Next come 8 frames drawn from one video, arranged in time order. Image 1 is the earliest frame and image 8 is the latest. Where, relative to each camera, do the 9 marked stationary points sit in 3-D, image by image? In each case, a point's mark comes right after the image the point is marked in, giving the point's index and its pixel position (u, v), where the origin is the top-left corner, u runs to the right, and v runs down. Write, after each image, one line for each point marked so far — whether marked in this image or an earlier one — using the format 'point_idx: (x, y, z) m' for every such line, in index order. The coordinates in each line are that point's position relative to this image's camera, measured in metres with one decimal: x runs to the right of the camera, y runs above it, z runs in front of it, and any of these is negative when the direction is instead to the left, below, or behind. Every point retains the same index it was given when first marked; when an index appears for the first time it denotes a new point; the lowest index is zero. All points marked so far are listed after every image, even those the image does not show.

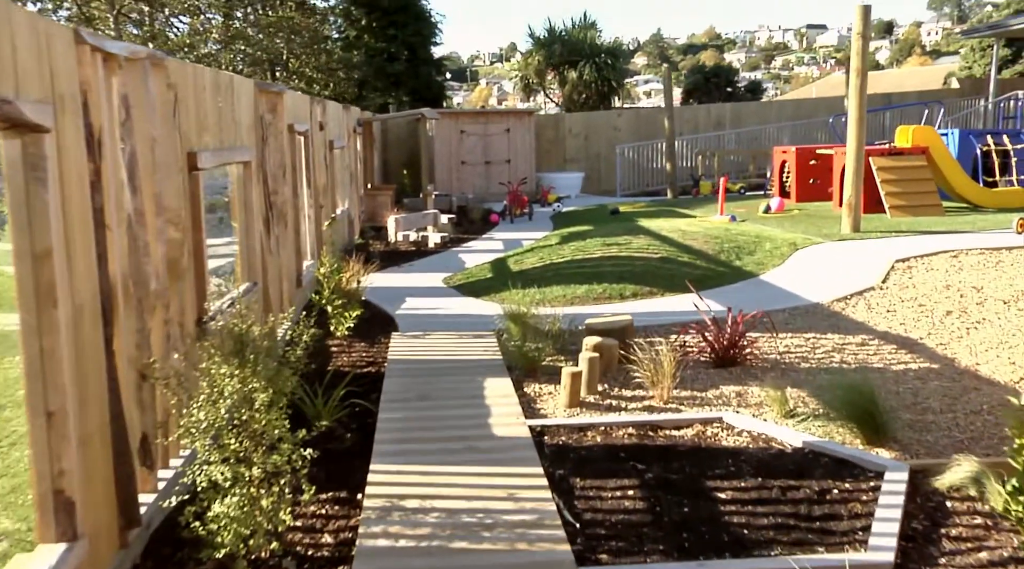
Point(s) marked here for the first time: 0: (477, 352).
0: (-0.2, -0.5, +6.3) m
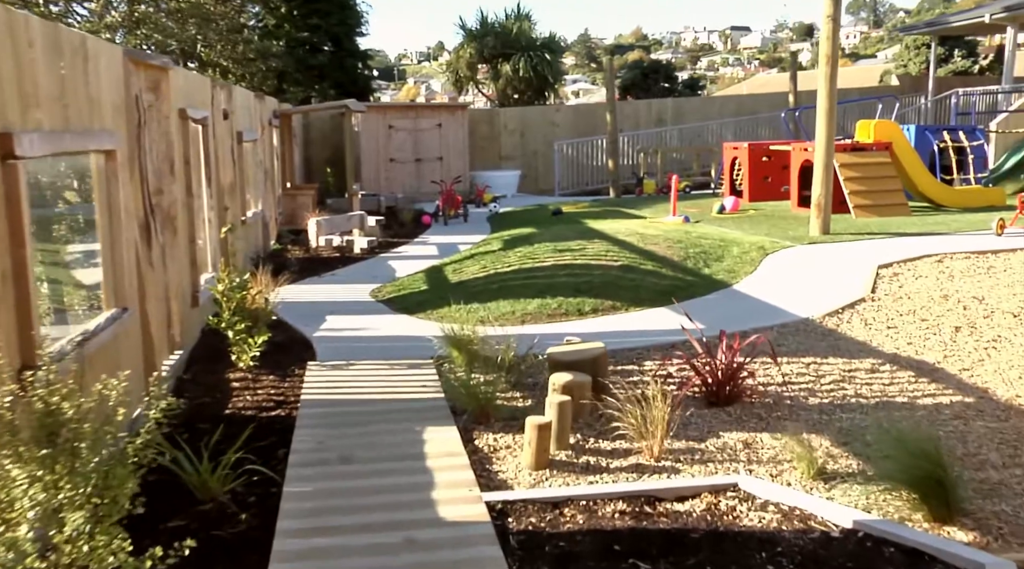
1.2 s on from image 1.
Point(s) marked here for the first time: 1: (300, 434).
0: (-0.6, -0.6, +5.1) m
1: (-1.0, -0.7, +4.3) m
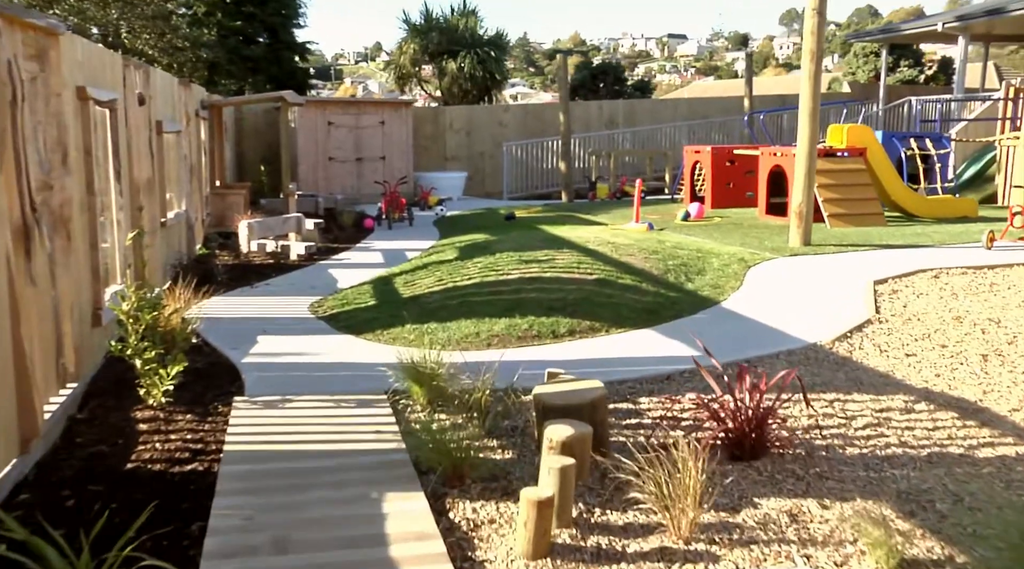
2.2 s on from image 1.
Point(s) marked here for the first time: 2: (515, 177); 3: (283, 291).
0: (-0.7, -0.7, +4.2) m
1: (-1.1, -0.8, +3.3) m
2: (0.0, +2.2, +18.4) m
3: (-2.0, -0.1, +7.8) m
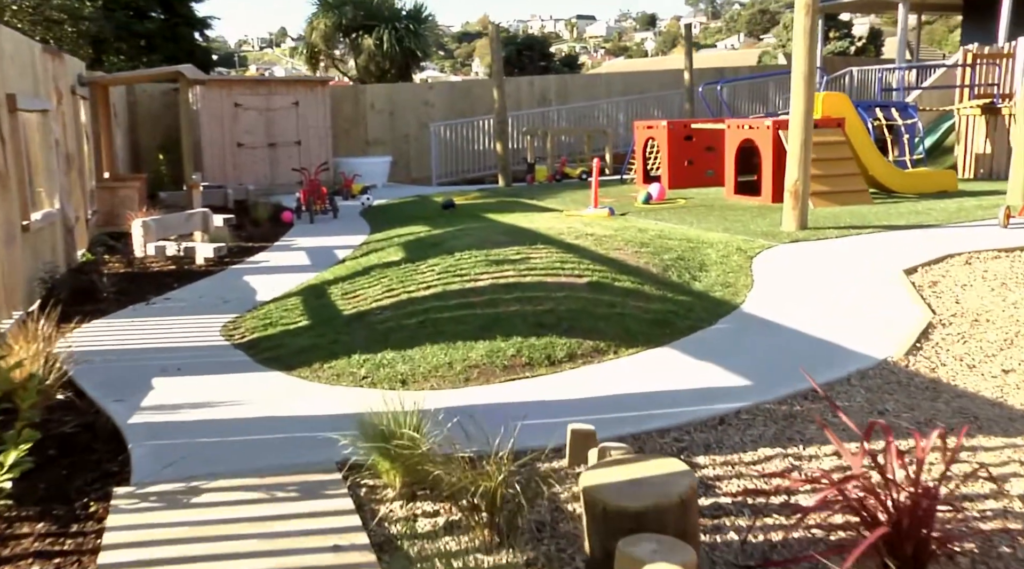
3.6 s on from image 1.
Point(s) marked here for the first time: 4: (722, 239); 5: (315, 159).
0: (-0.6, -0.8, +2.7) m
1: (-0.9, -1.0, +1.9) m
2: (-1.3, +2.4, +16.9) m
3: (-2.3, -0.2, +6.2) m
4: (+1.8, +0.4, +7.5) m
5: (-3.2, +2.1, +14.7) m
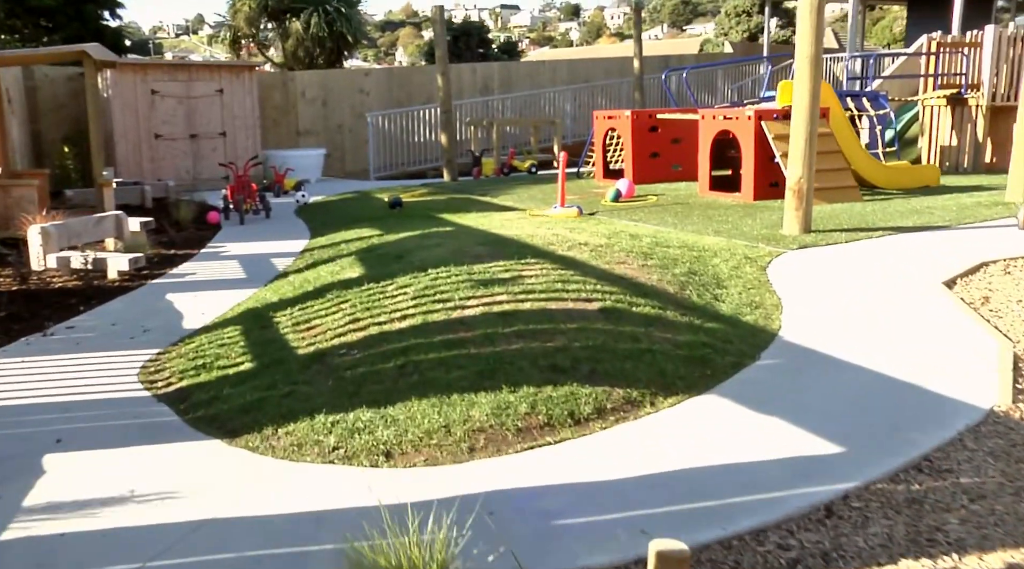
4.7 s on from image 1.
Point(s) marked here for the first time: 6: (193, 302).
0: (-0.4, -1.0, +1.7) m
1: (-0.6, -1.1, +0.8) m
2: (-2.3, +2.3, +15.7) m
3: (-2.4, -0.3, +5.0) m
4: (+1.6, +0.3, +6.7) m
5: (-4.0, +2.0, +13.4) m
6: (-2.2, -0.1, +6.1) m
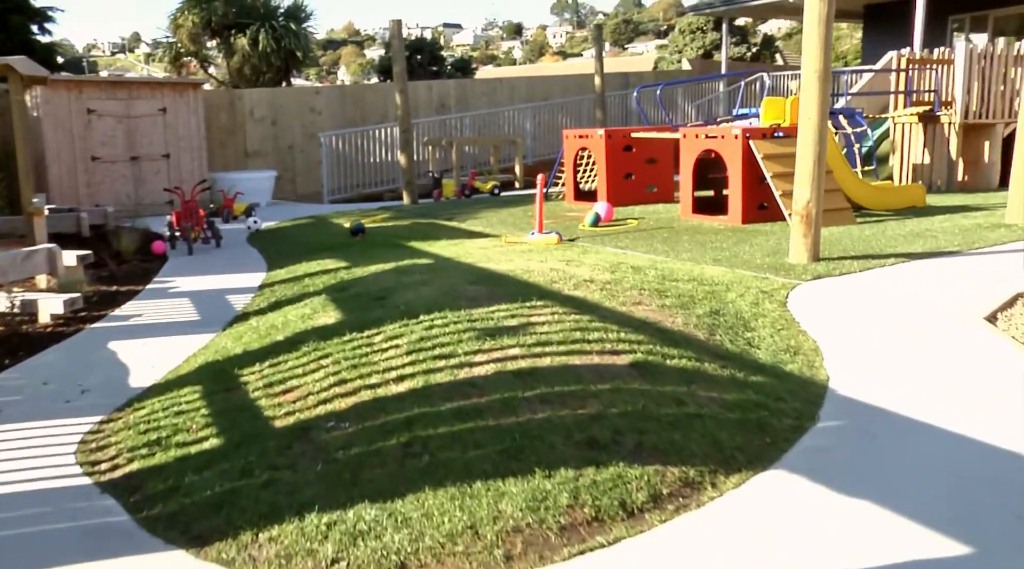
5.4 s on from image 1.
0: (-0.1, -1.1, +1.0) m
1: (-0.3, -1.3, +0.1) m
2: (-2.9, +1.9, +15.0) m
3: (-2.3, -0.6, +4.2) m
4: (+1.5, +0.1, +6.1) m
5: (-4.5, +1.5, +12.5) m
6: (-2.2, -0.4, +5.3) m
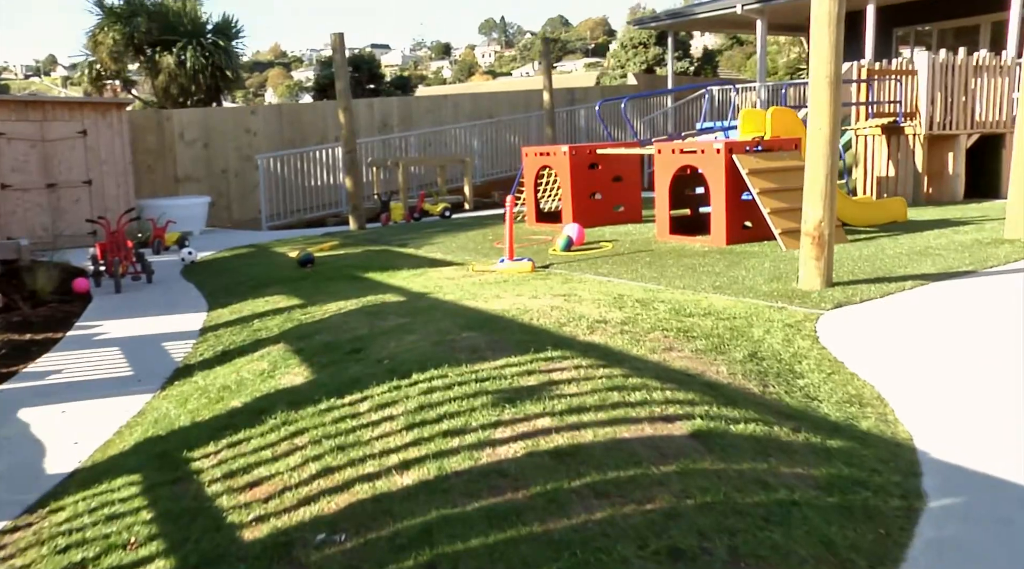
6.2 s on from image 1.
0: (+0.2, -1.3, +0.2) m
1: (+0.1, -1.4, -0.7) m
2: (-3.7, +1.4, +14.0) m
3: (-2.2, -0.8, +3.3) m
4: (+1.4, -0.1, +5.4) m
5: (-5.1, +1.0, +11.4) m
6: (-2.2, -0.7, +4.4) m
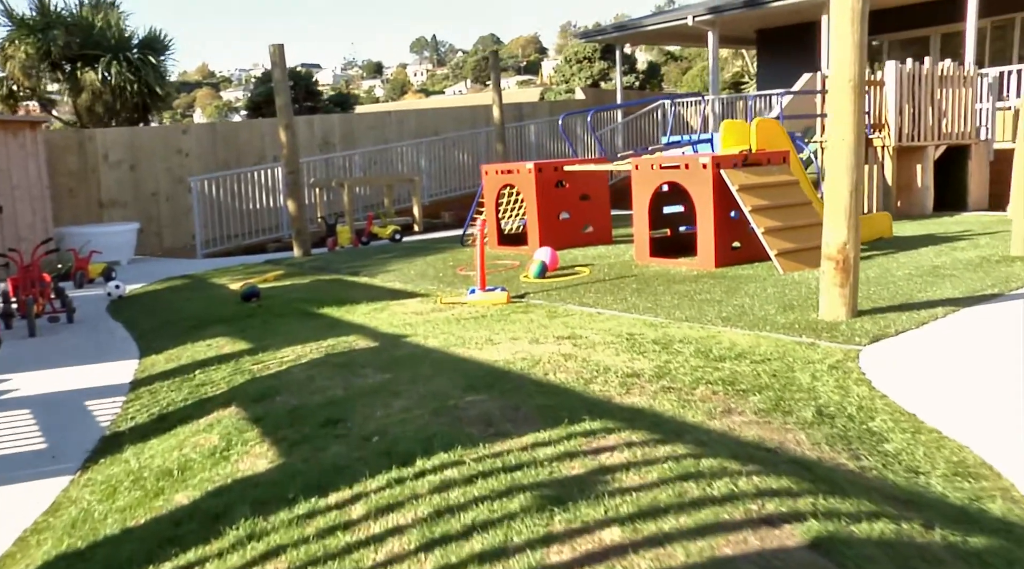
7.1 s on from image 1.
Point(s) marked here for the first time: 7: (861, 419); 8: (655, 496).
0: (+0.5, -1.4, -0.6) m
1: (+0.5, -1.5, -1.5) m
2: (-4.3, +0.9, +12.9) m
3: (-2.1, -1.1, +2.3) m
4: (+1.4, -0.3, +4.7) m
5: (-5.5, +0.6, +10.2) m
6: (-2.1, -0.9, +3.4) m
7: (+1.3, -0.5, +3.4) m
8: (+0.4, -0.6, +2.5) m
